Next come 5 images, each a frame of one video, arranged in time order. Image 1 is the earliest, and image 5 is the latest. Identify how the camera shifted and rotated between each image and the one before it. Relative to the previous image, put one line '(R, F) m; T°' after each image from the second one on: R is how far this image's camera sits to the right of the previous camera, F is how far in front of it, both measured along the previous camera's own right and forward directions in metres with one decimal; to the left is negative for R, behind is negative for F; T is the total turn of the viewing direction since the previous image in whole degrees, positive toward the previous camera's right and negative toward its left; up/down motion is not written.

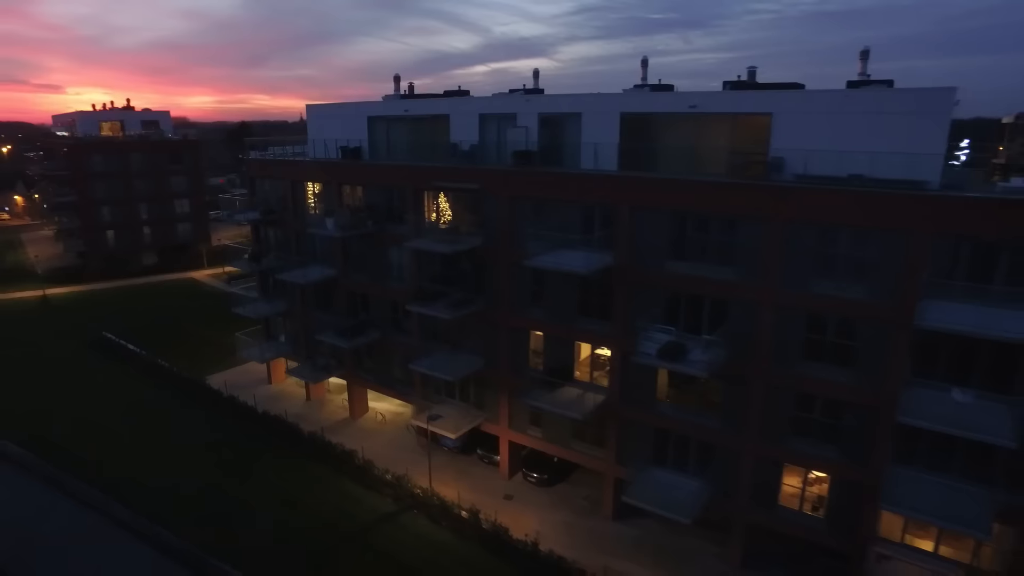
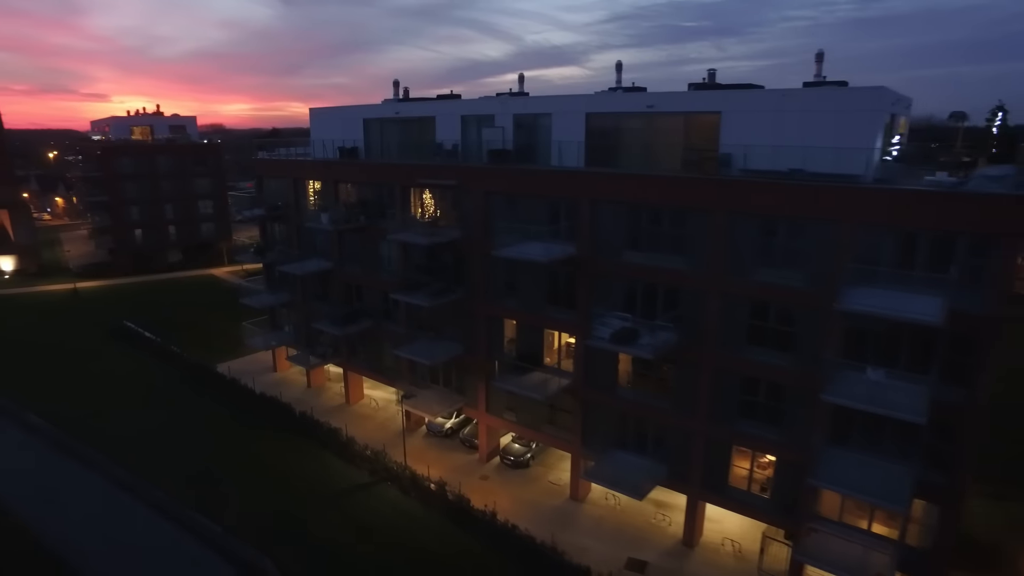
(+2.2, -1.3) m; -3°
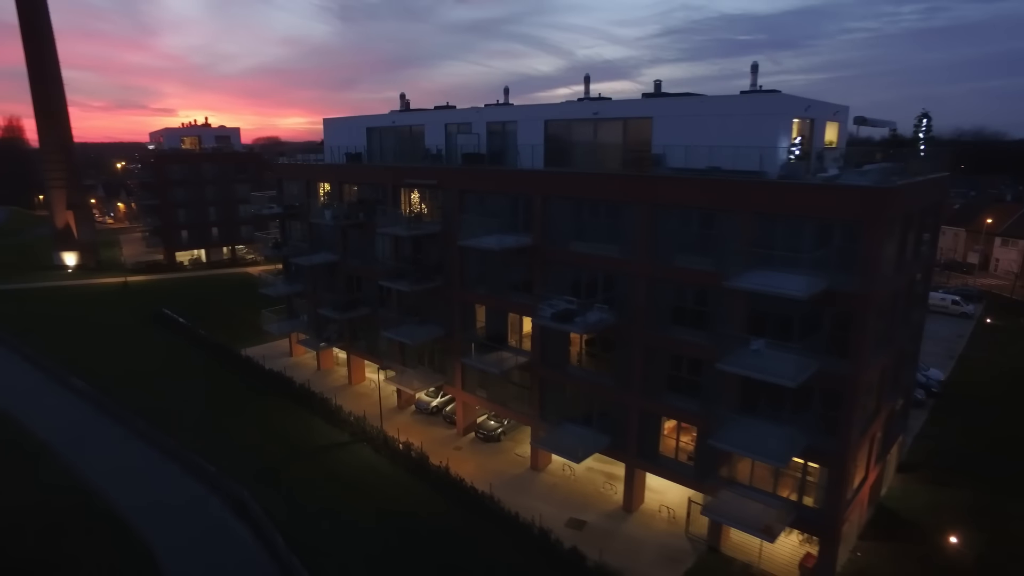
(+3.5, -2.7) m; -4°
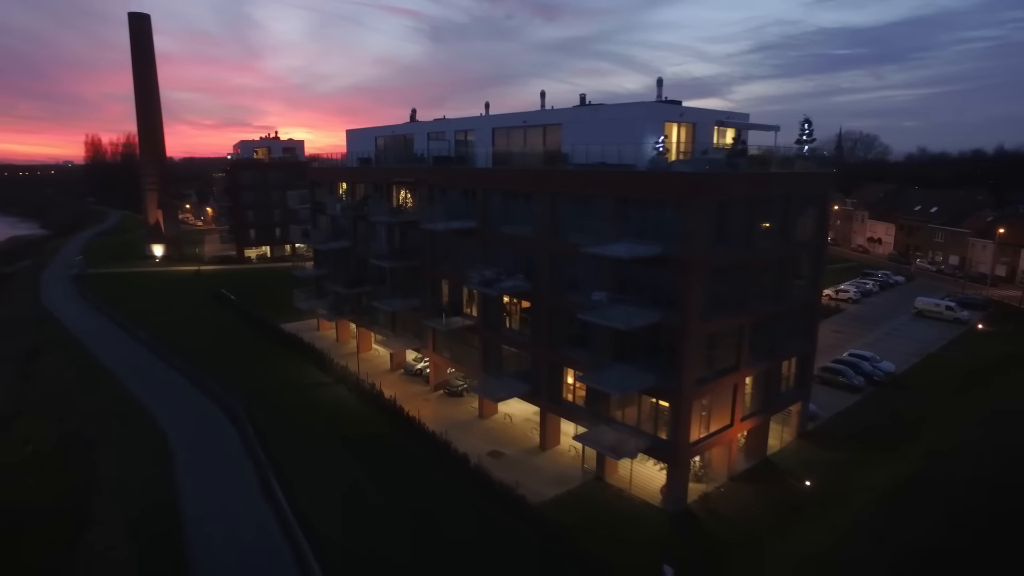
(+6.6, -5.0) m; -7°
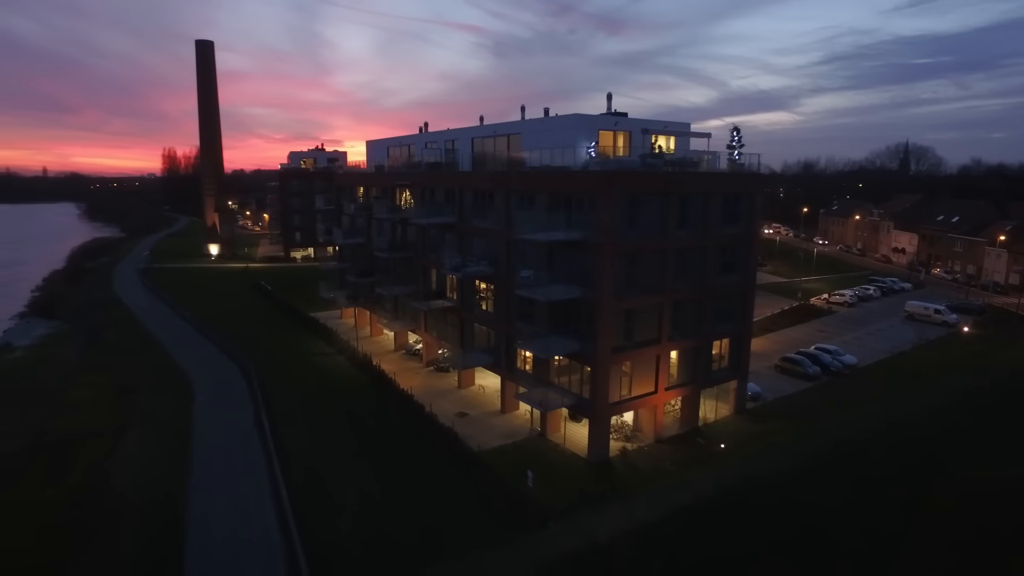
(+5.0, -4.4) m; -5°
